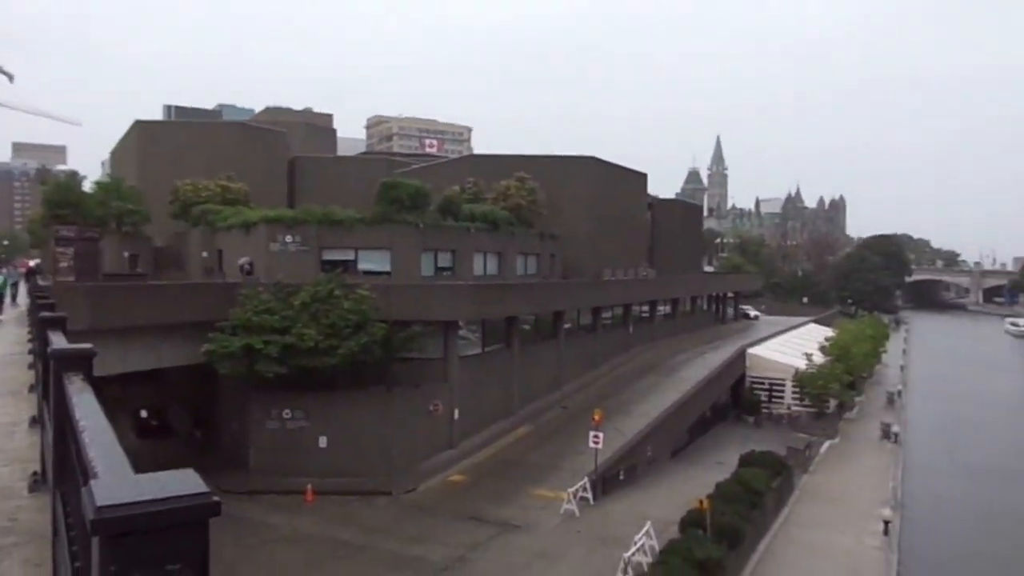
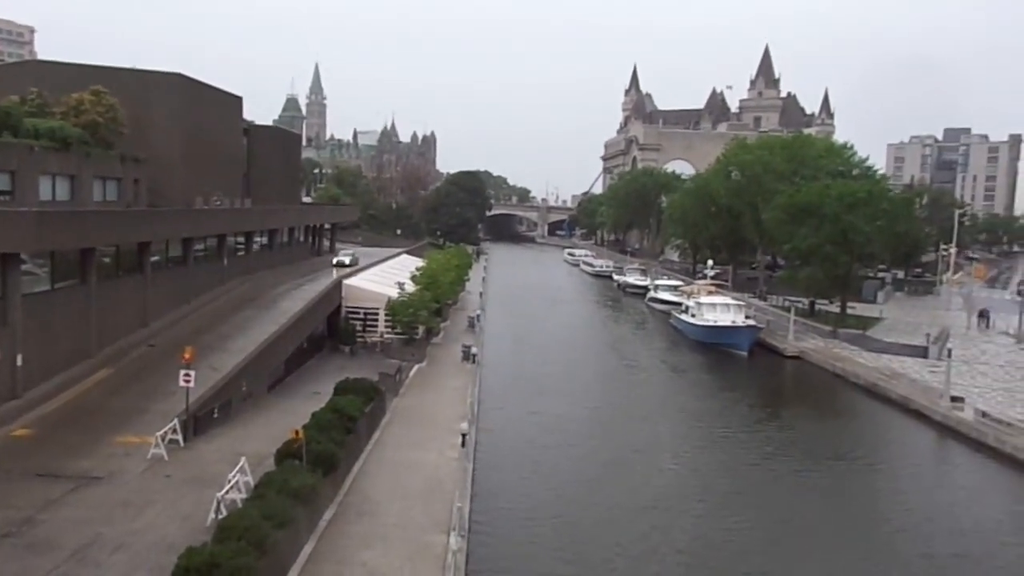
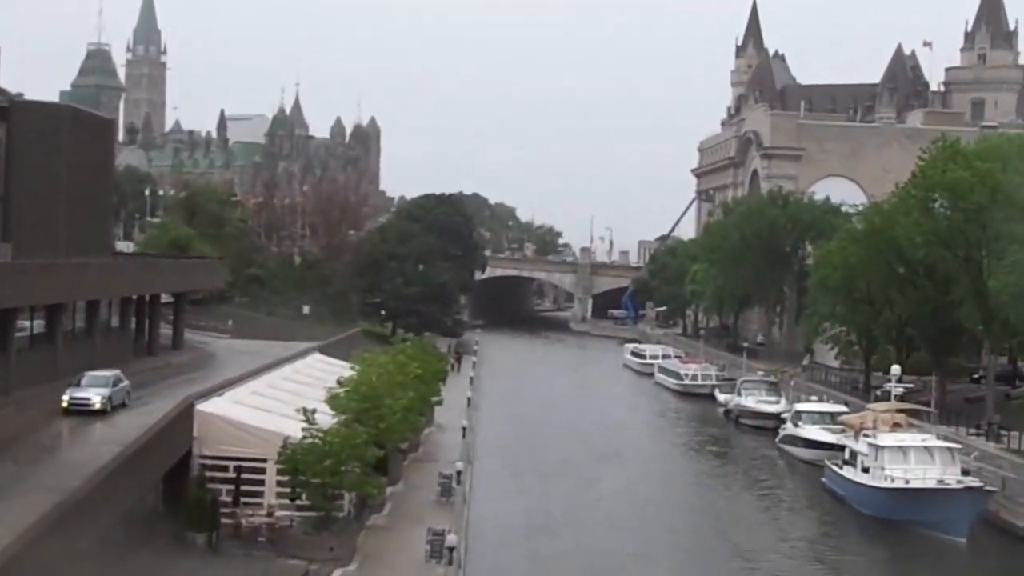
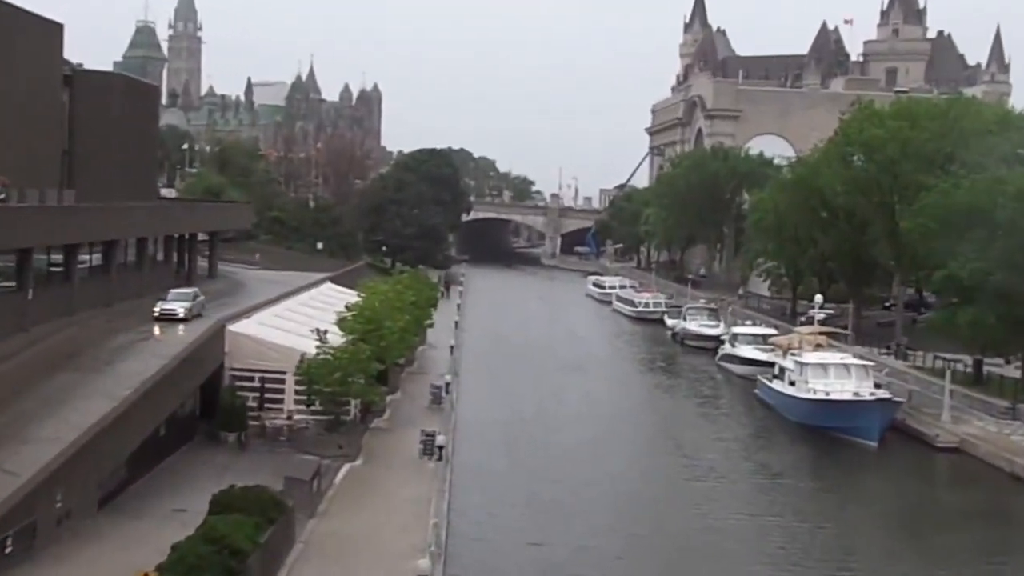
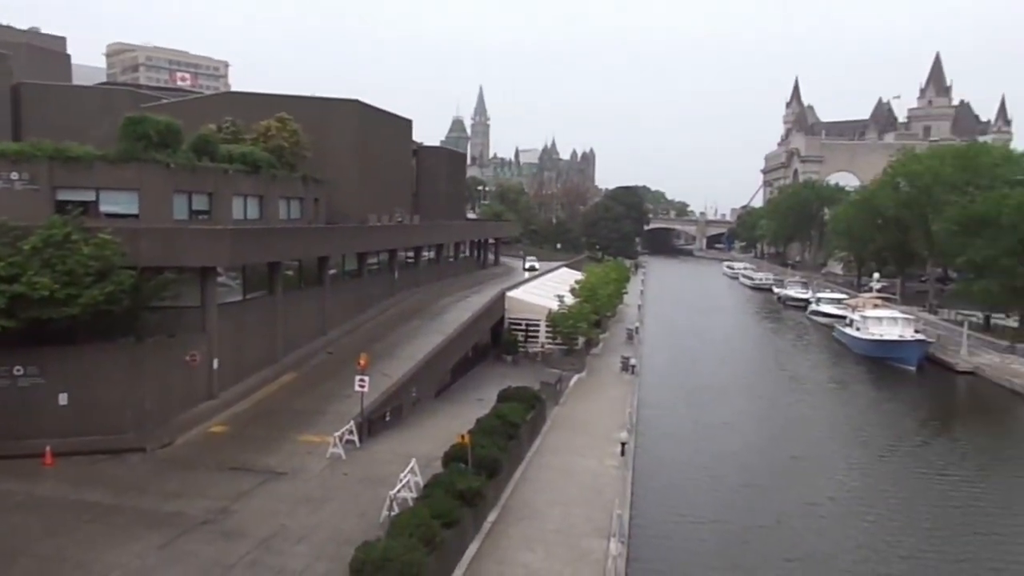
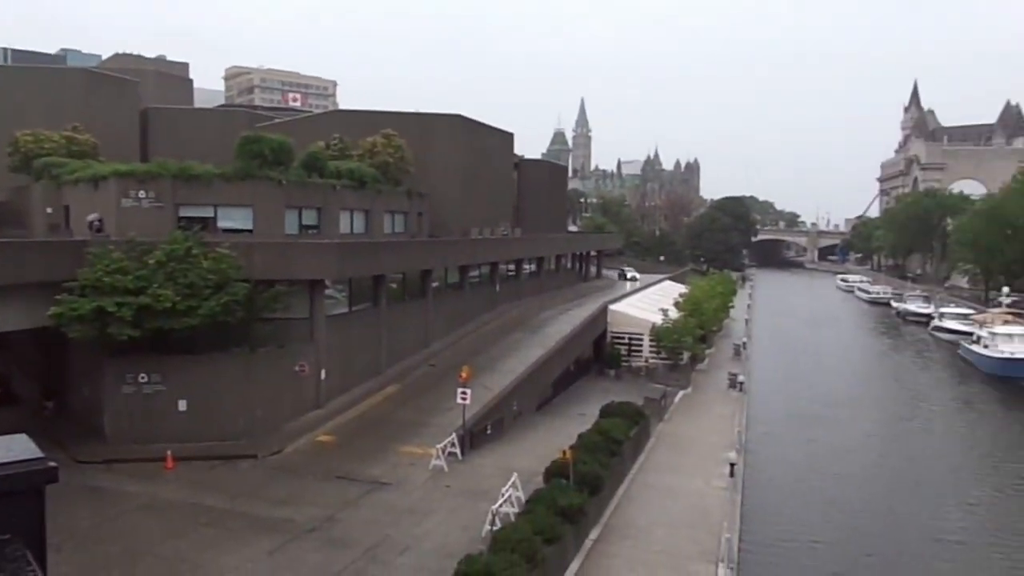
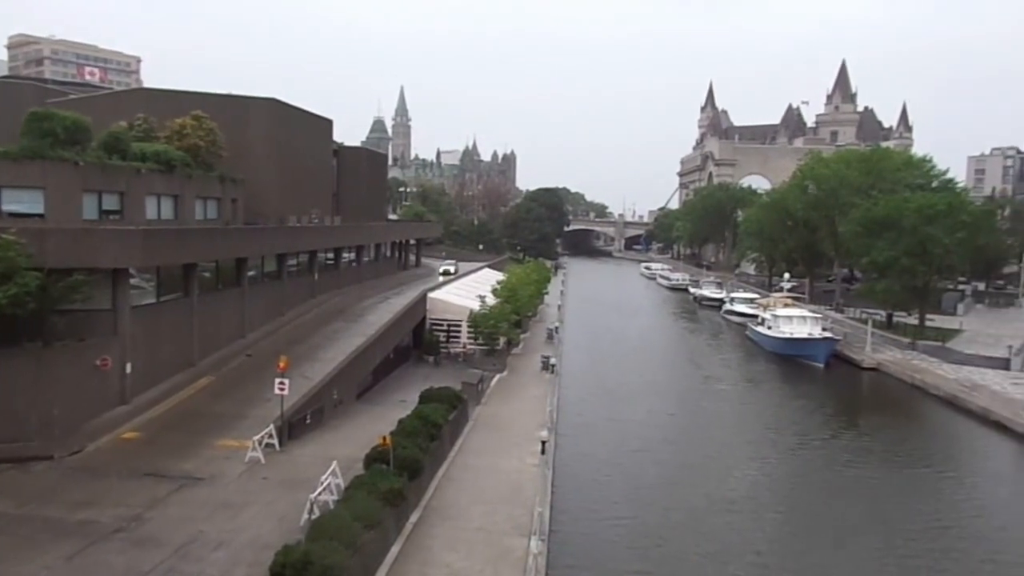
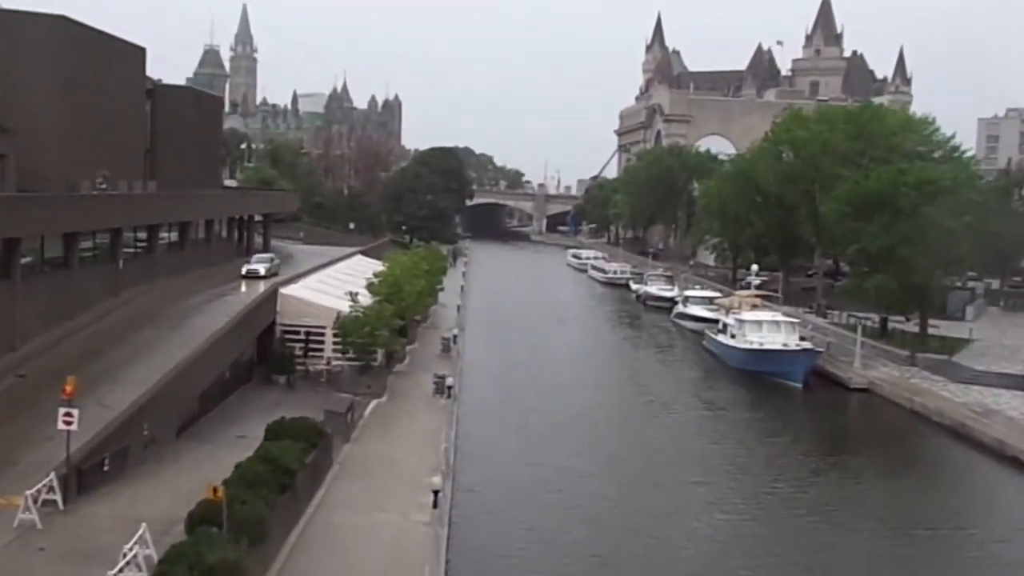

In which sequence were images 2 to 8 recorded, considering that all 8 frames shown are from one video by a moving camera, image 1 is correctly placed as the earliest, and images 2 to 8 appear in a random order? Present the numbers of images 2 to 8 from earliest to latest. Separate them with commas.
6, 5, 7, 2, 8, 4, 3
